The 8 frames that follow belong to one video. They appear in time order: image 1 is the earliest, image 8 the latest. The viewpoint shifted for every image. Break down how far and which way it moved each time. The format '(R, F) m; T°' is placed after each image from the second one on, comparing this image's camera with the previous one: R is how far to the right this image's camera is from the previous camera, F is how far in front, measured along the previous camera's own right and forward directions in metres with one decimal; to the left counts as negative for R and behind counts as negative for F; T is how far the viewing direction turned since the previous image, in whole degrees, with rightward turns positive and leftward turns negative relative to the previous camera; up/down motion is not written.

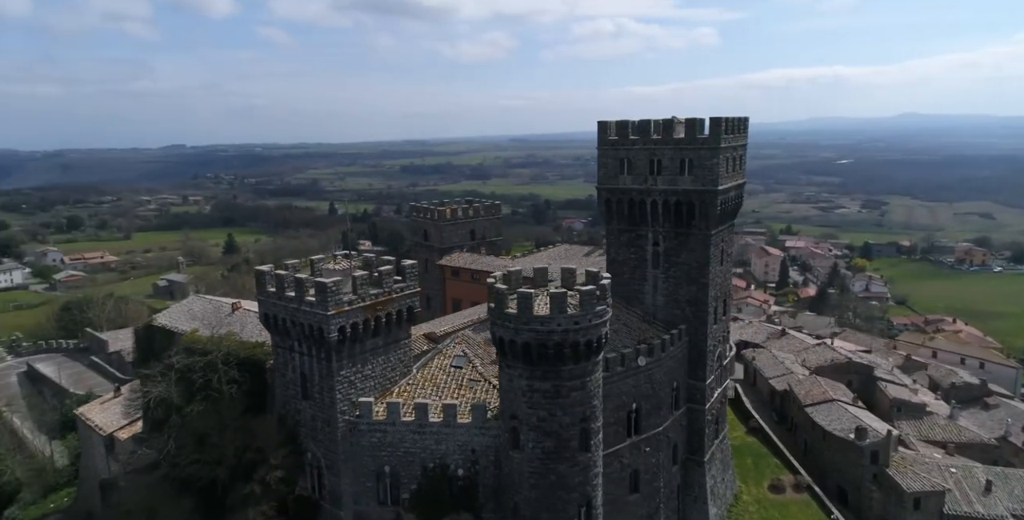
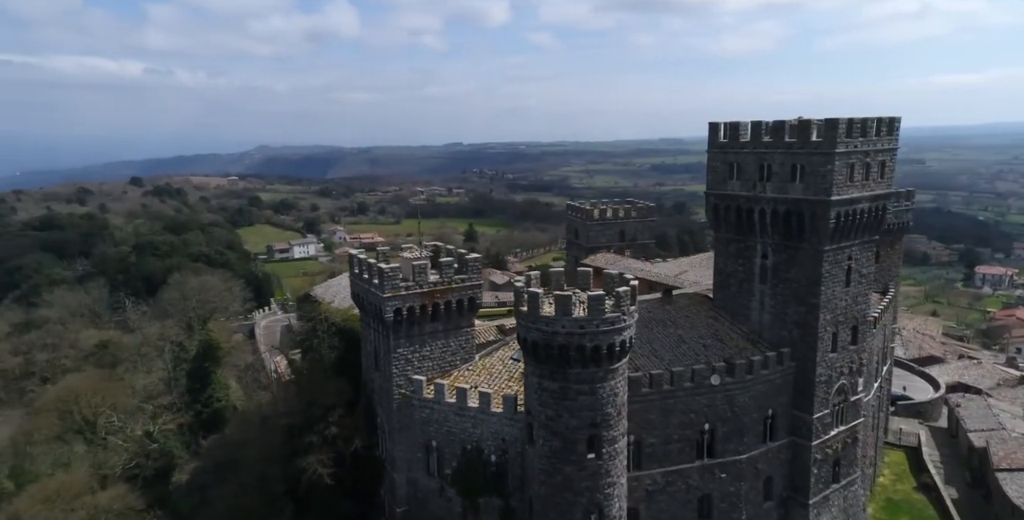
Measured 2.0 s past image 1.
(+8.2, +0.8) m; -25°
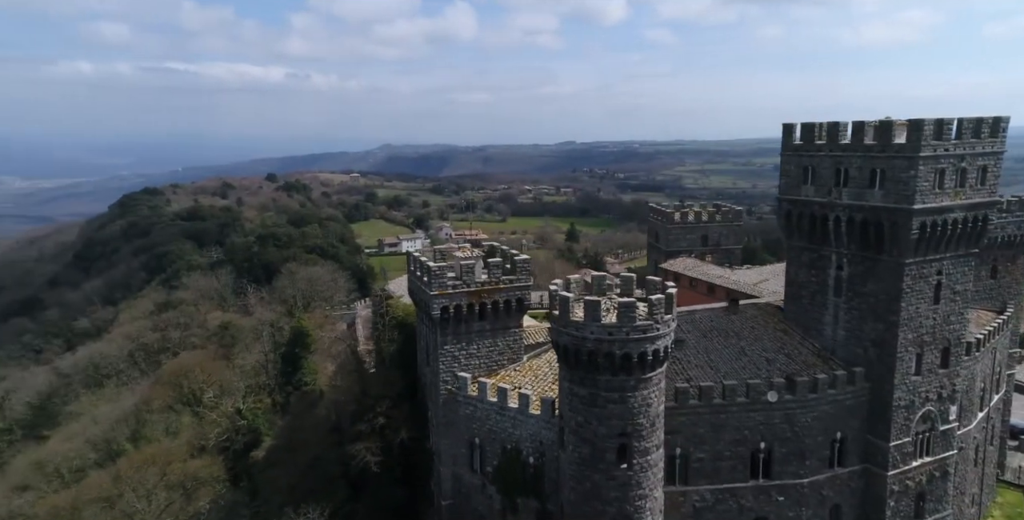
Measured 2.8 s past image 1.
(+2.7, +0.4) m; -10°
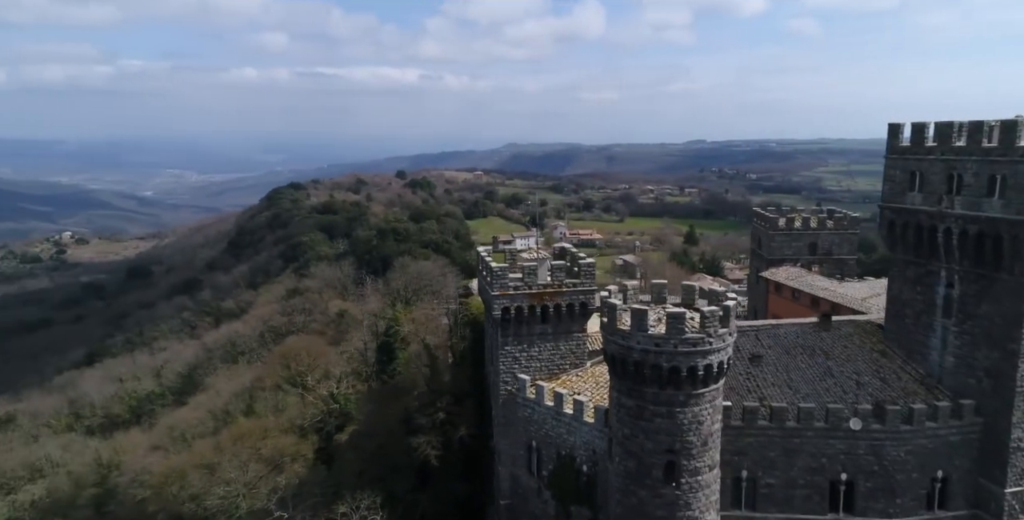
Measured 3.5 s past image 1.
(+2.4, +0.7) m; -11°
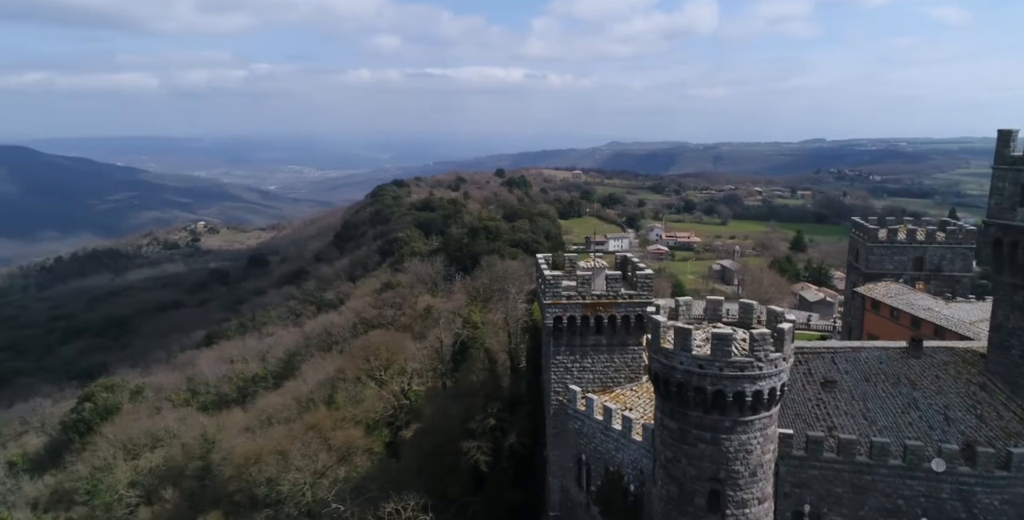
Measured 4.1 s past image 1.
(+1.8, +0.8) m; -9°
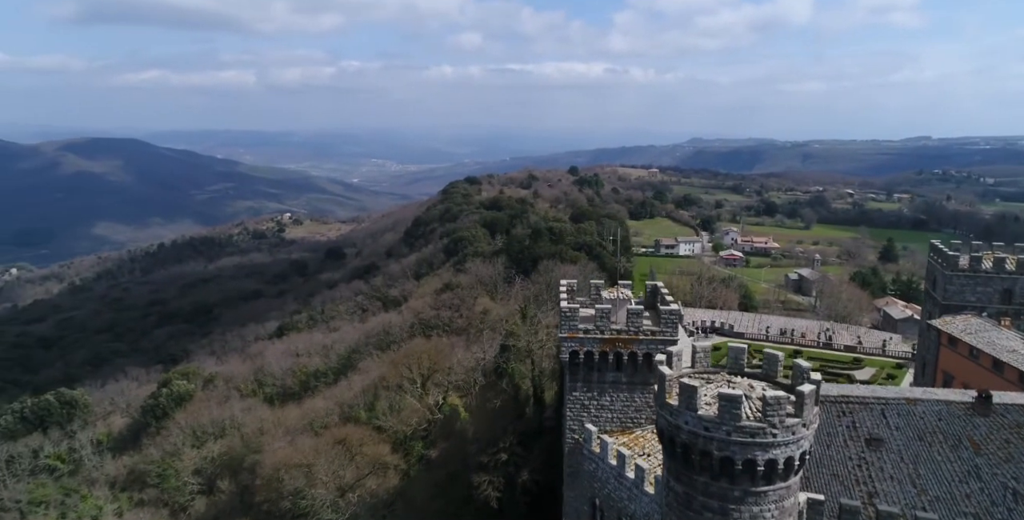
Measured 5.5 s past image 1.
(+2.2, +1.5) m; -7°
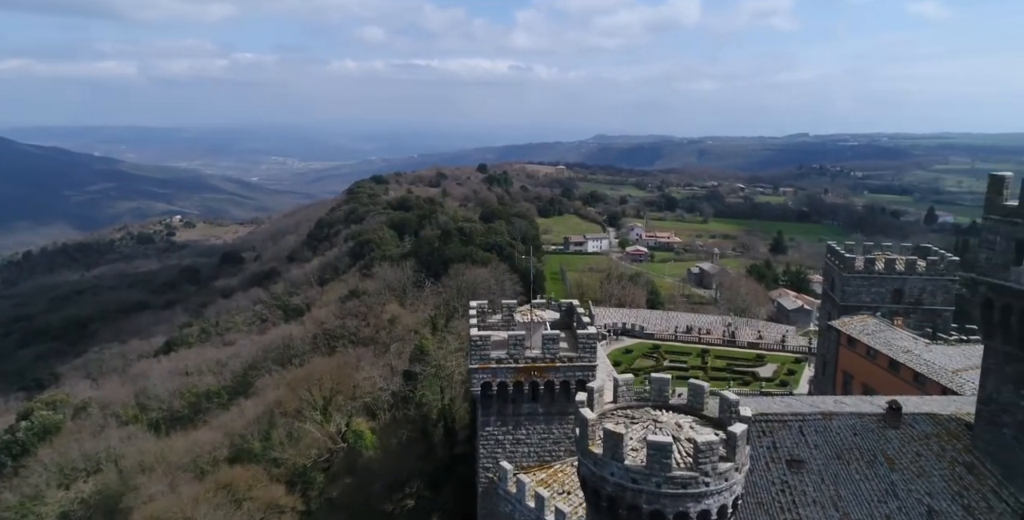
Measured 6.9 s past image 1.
(+0.2, +1.9) m; +7°
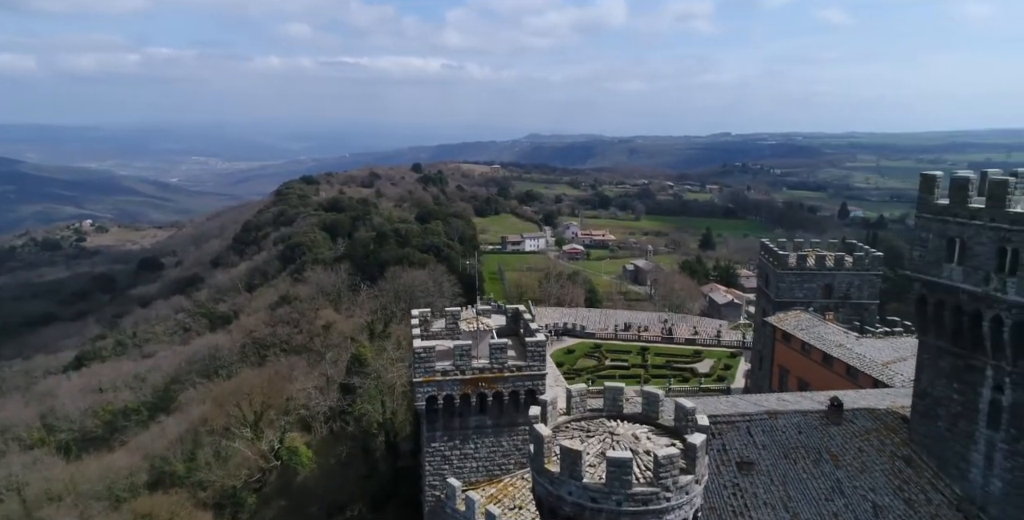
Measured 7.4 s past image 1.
(-0.2, +0.9) m; +5°
